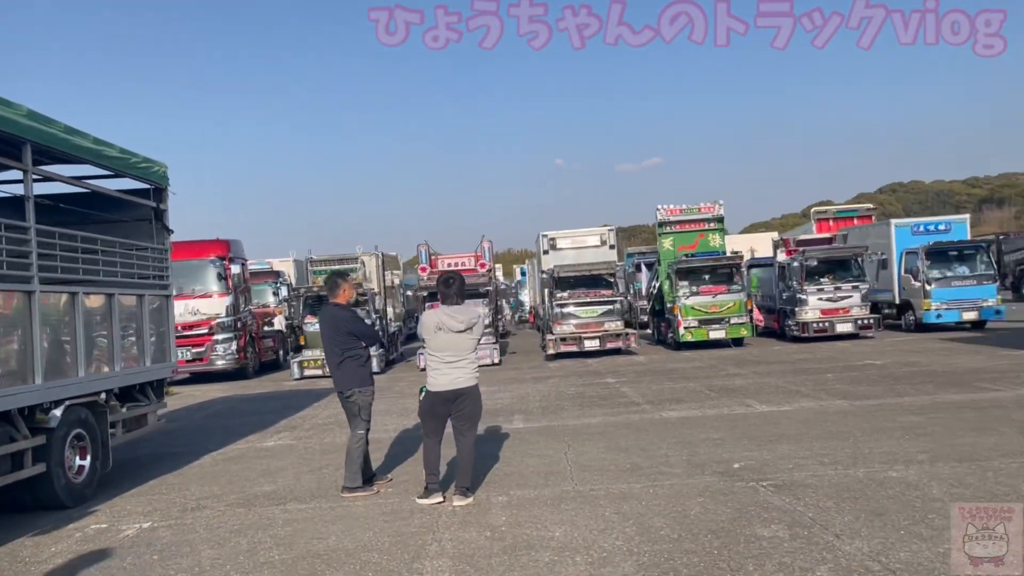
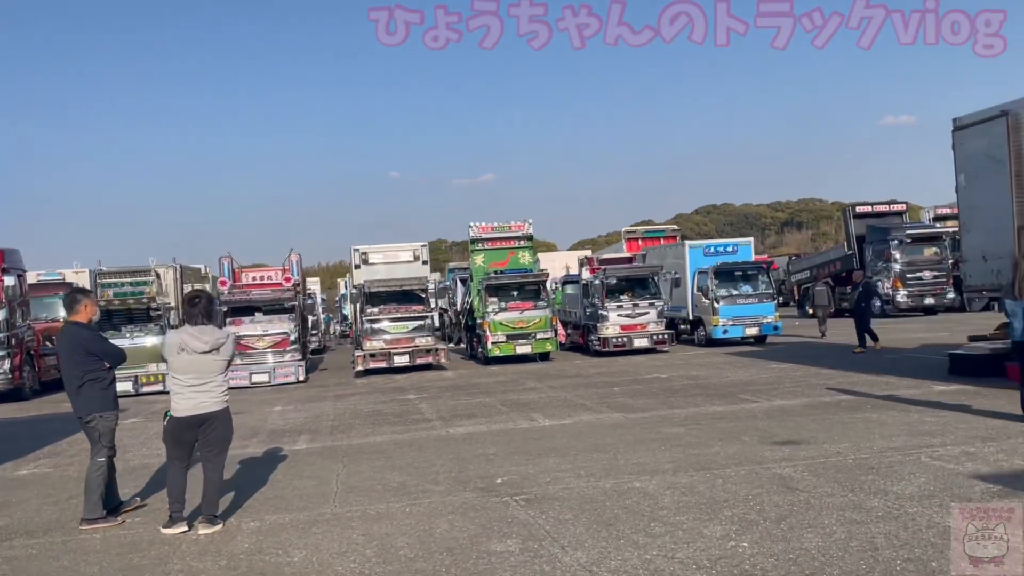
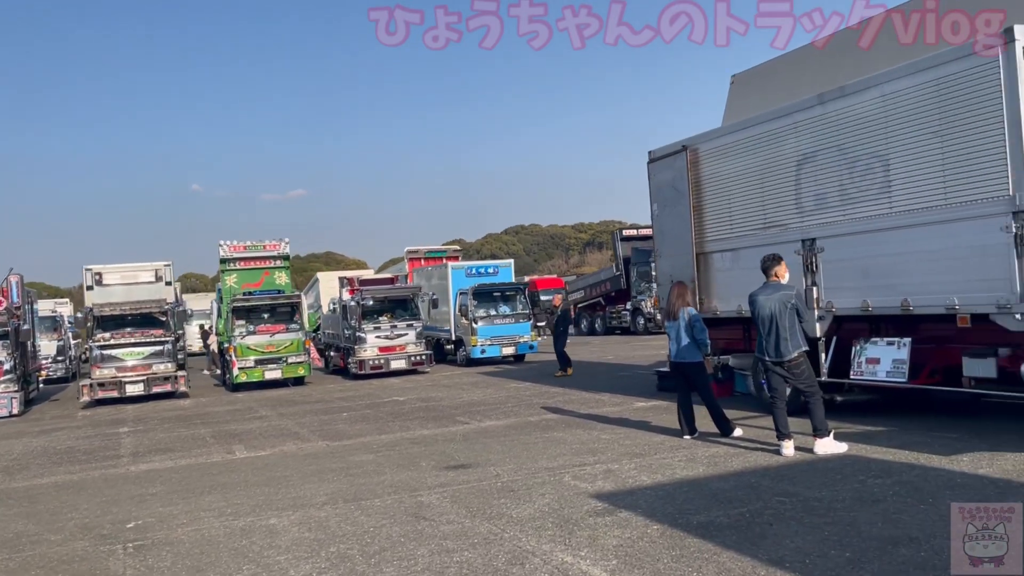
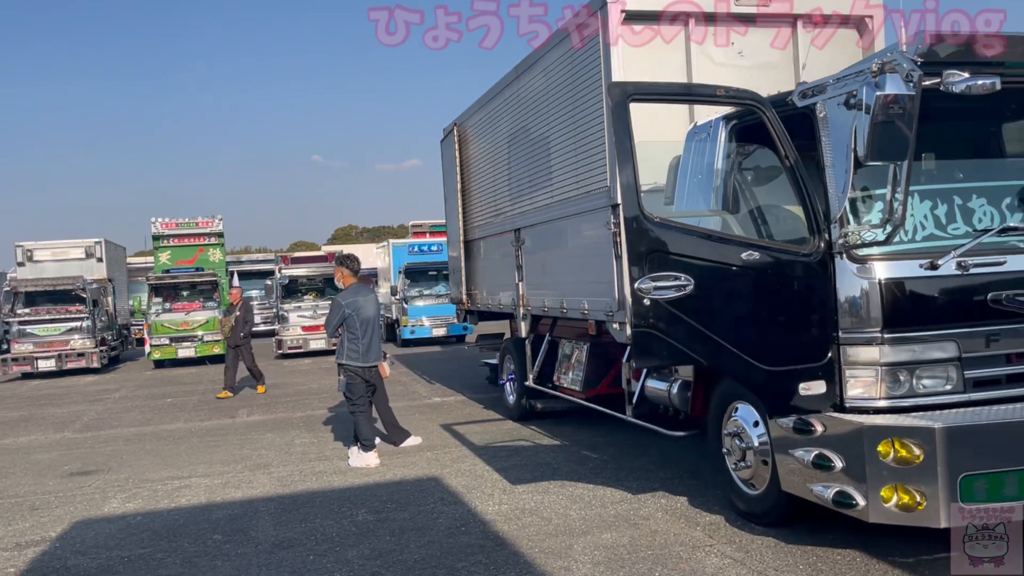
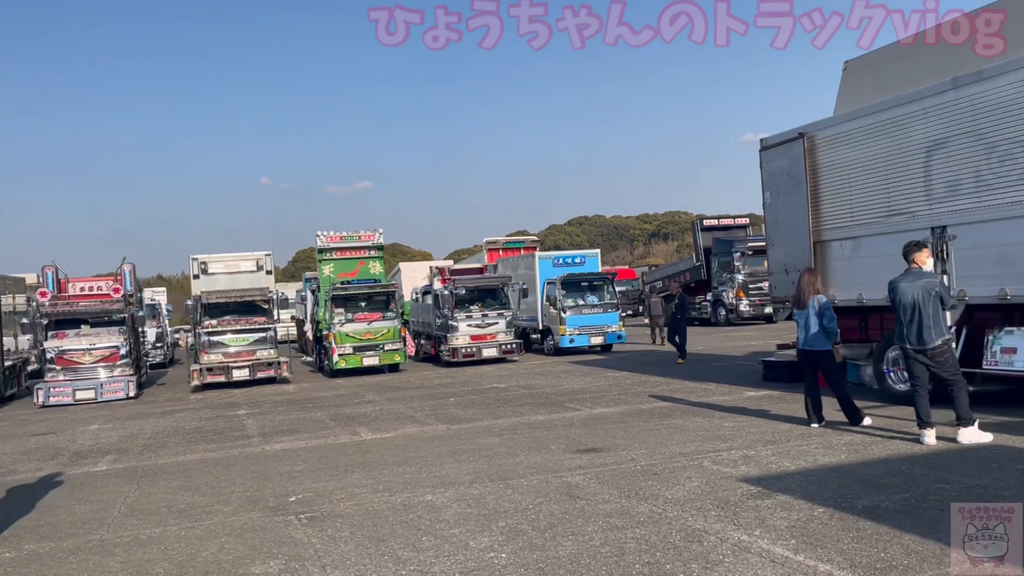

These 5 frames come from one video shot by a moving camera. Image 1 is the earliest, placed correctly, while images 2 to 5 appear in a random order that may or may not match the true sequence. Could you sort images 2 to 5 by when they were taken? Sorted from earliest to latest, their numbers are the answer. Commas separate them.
2, 5, 3, 4
